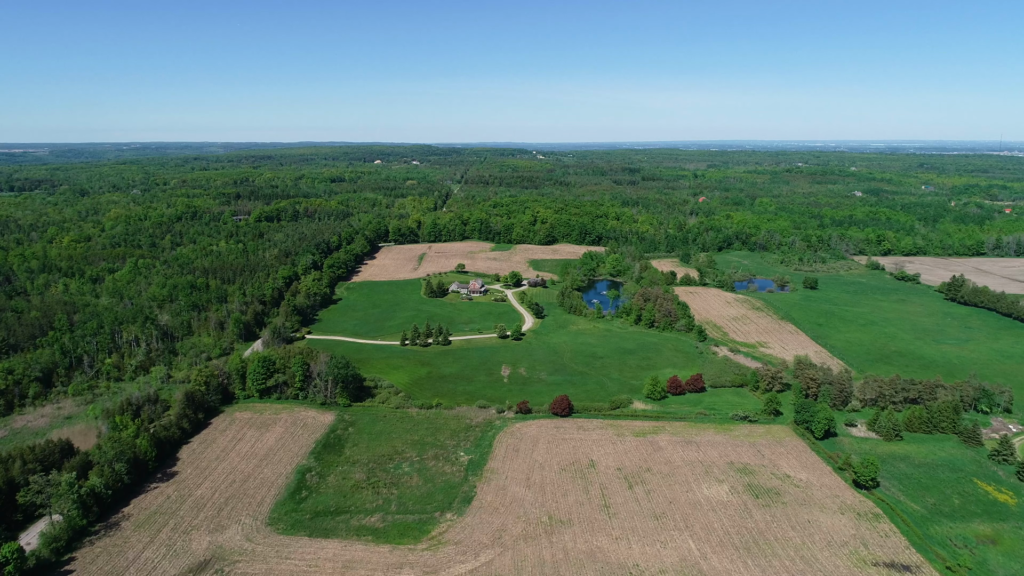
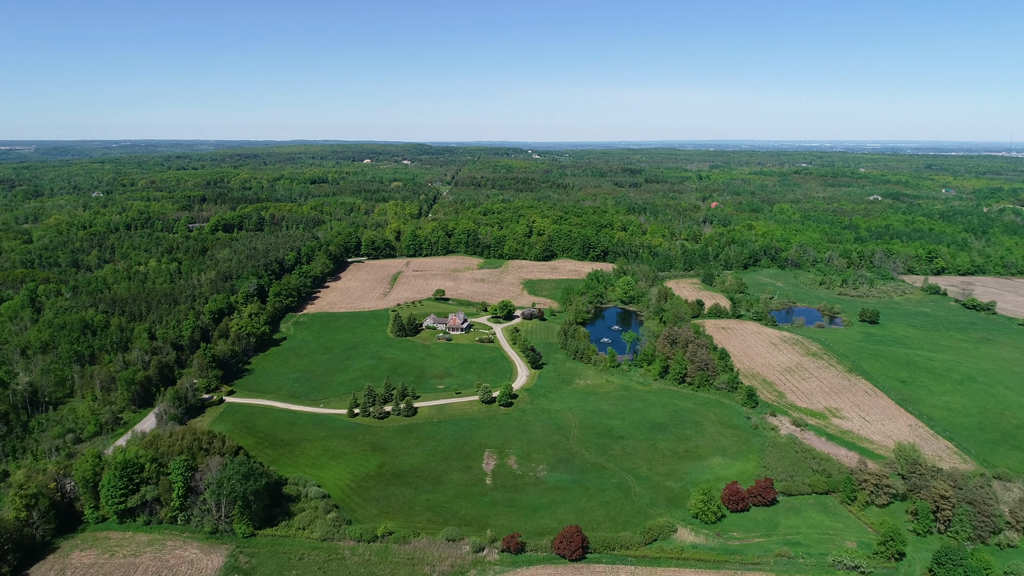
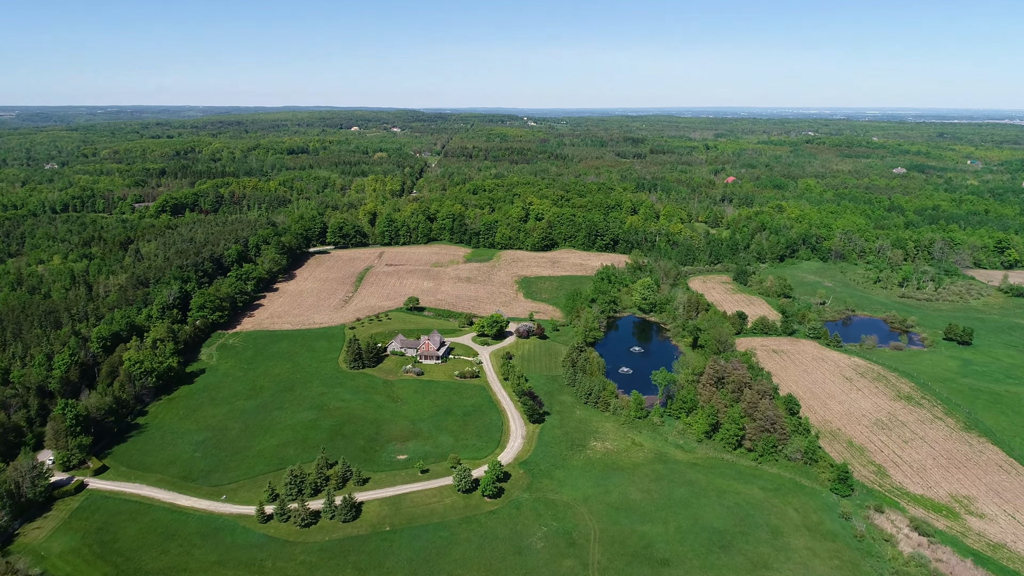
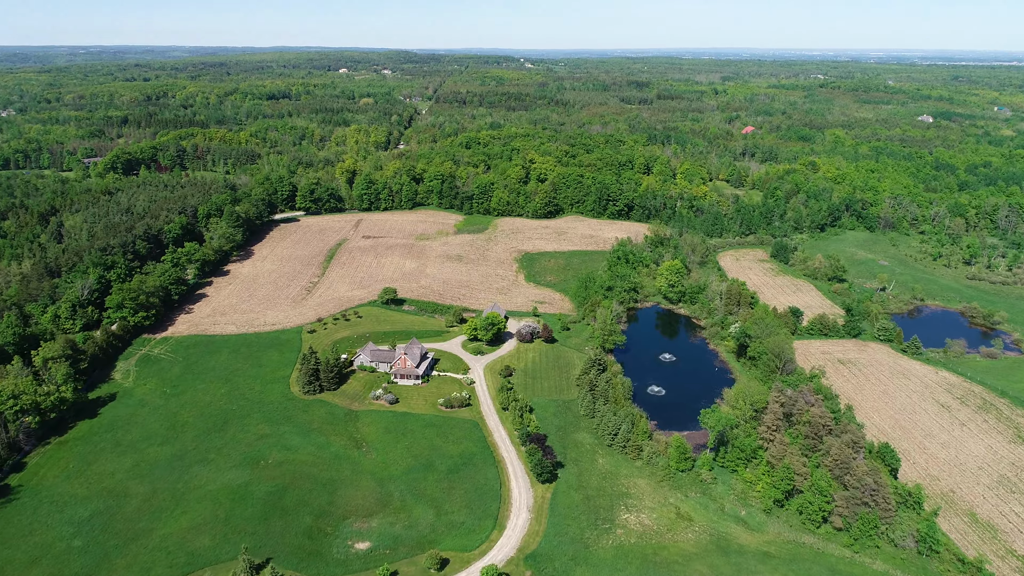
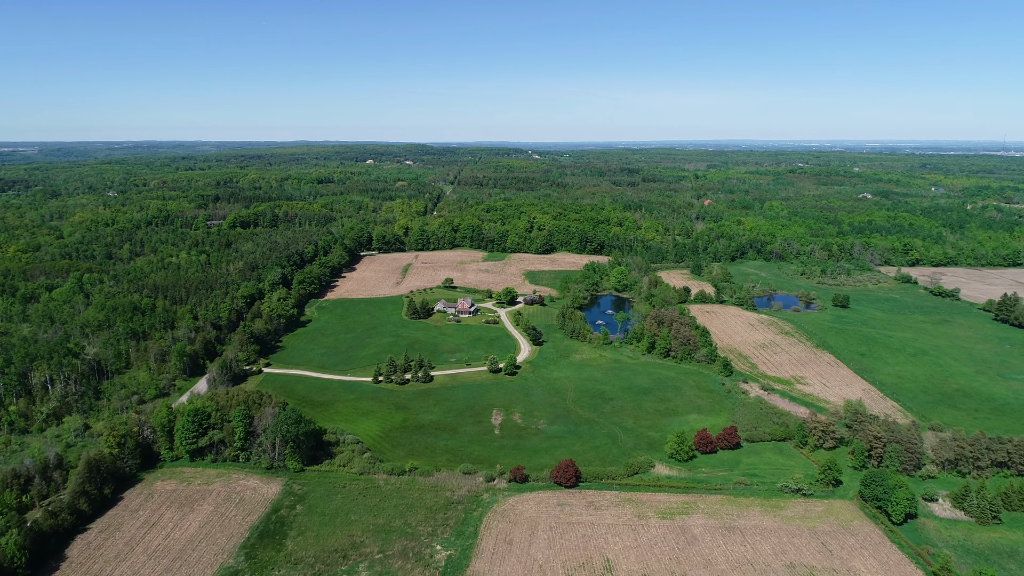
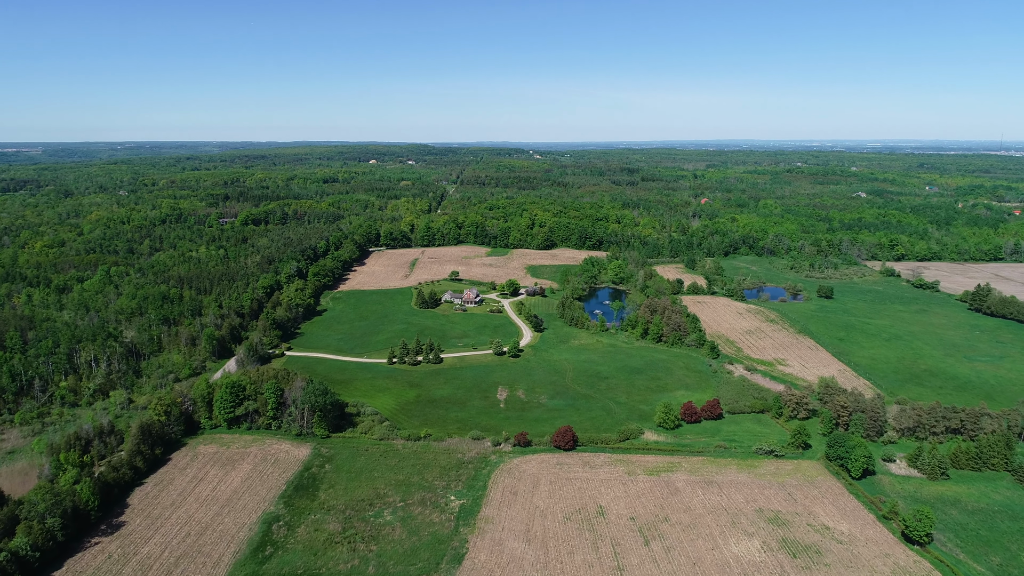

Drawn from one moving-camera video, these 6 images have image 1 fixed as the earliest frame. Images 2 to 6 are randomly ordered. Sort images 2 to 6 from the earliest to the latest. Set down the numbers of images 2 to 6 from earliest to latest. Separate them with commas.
6, 5, 2, 3, 4
